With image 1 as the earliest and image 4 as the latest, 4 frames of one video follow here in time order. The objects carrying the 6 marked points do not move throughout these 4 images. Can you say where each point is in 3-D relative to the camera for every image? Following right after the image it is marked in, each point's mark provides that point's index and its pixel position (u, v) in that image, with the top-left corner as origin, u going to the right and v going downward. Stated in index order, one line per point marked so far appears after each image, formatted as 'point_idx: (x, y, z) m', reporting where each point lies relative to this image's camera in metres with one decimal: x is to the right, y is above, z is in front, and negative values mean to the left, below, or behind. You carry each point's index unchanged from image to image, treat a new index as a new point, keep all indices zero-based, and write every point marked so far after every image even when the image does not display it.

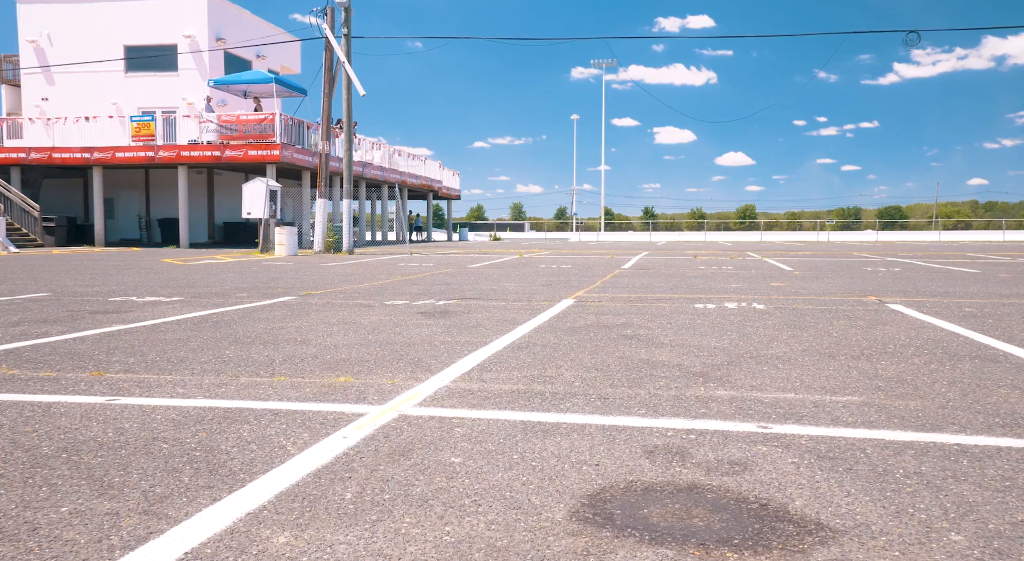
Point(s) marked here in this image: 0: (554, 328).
0: (+0.4, -0.4, +6.1) m
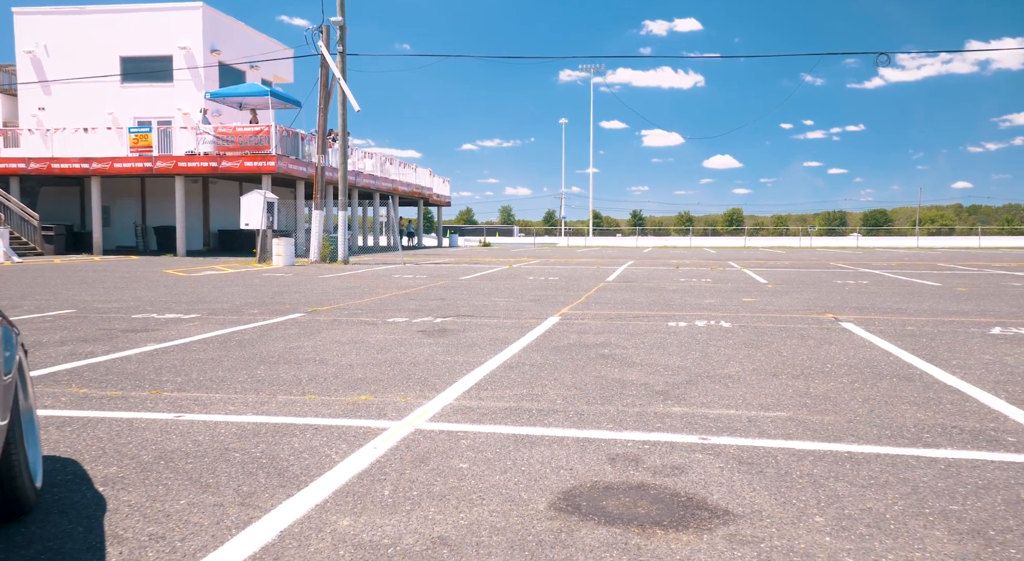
0: (+0.3, -0.6, +6.9) m
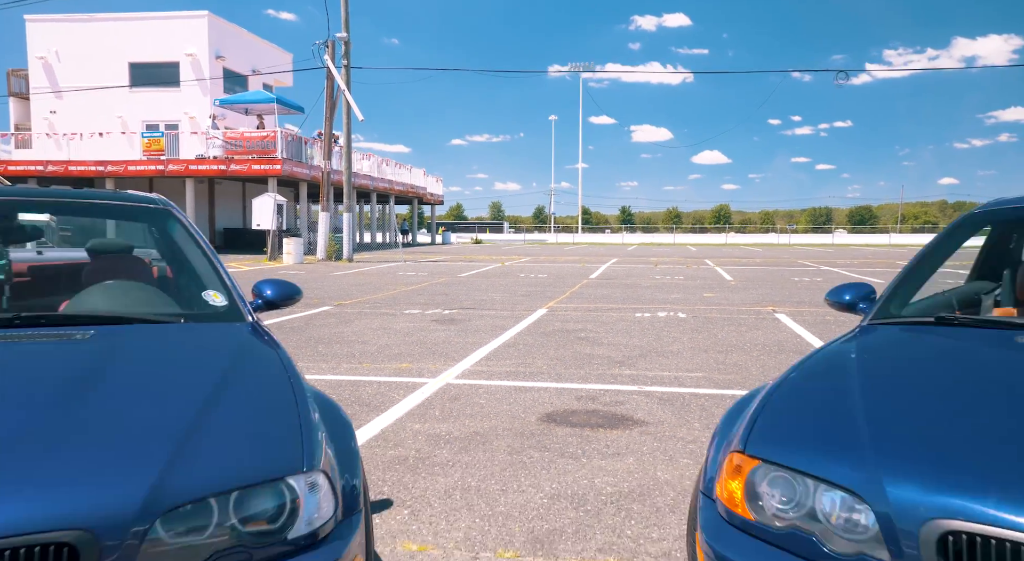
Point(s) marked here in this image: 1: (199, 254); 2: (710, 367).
0: (+0.2, -0.6, +8.8) m
1: (-1.4, +0.1, +3.3) m
2: (+1.9, -0.8, +6.6) m
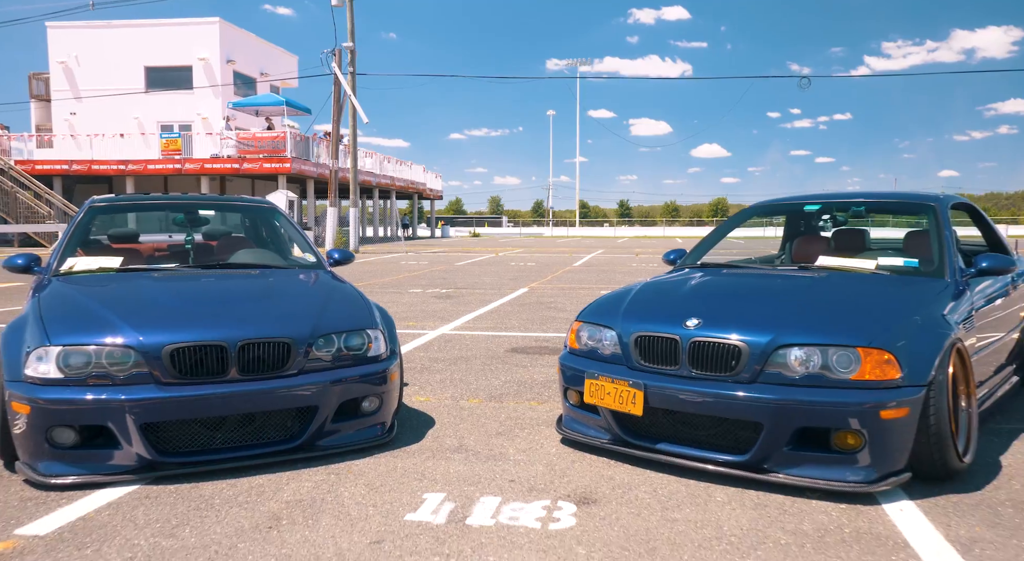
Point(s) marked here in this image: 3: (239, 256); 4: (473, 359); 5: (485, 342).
0: (0.0, -0.4, +11.0) m
1: (-1.7, +0.4, +5.4) m
2: (+1.6, -0.5, +8.8) m
3: (-2.0, +0.2, +5.1) m
4: (-0.4, -0.7, +6.5) m
5: (-0.3, -0.6, +7.4) m
